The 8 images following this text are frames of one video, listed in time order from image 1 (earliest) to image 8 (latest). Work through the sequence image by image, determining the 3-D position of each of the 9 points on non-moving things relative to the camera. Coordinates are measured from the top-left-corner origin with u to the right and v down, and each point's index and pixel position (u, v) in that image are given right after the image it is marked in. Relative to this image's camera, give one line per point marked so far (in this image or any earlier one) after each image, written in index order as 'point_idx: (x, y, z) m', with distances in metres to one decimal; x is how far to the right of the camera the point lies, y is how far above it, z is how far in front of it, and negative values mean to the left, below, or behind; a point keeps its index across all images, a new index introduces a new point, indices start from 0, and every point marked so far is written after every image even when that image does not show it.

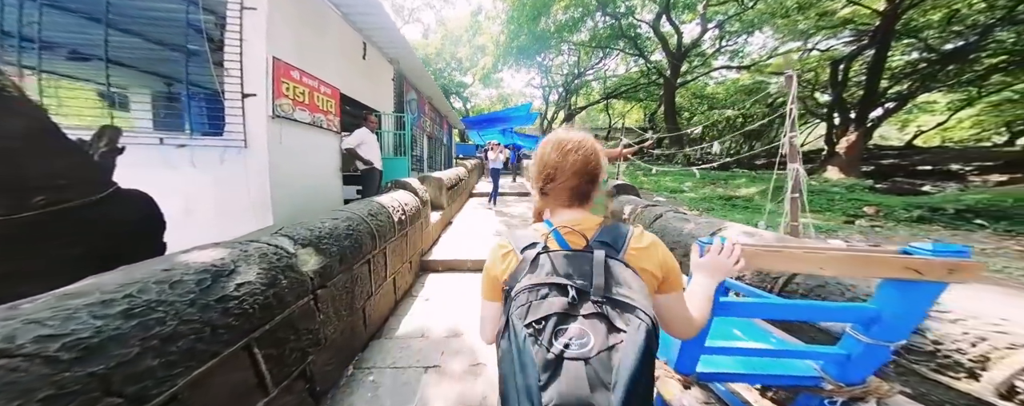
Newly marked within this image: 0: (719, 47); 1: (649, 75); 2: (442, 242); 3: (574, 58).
0: (+9.1, +7.1, +14.3) m
1: (+7.1, +6.5, +15.7) m
2: (-1.0, -0.6, +4.2) m
3: (+3.6, +8.3, +17.4) m
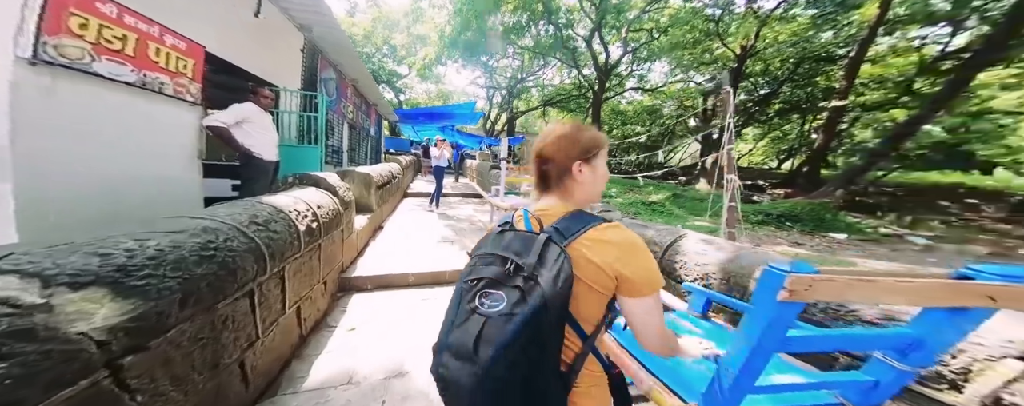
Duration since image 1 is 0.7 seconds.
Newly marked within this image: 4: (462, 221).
0: (+6.3, +6.9, +15.5) m
1: (+4.1, +6.3, +16.5) m
2: (-1.7, -0.6, +3.5) m
3: (+0.3, +8.1, +17.4) m
4: (-1.0, -0.4, +5.4) m
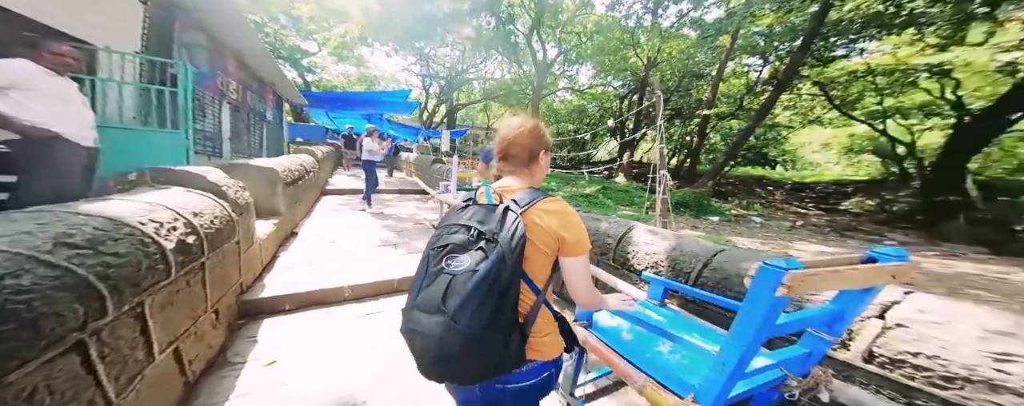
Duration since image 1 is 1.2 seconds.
0: (+3.2, +7.3, +16.1) m
1: (+0.9, +6.6, +16.6) m
2: (-2.2, -0.6, +2.9) m
3: (-3.1, +8.4, +16.8) m
4: (-1.8, -0.3, +5.0) m
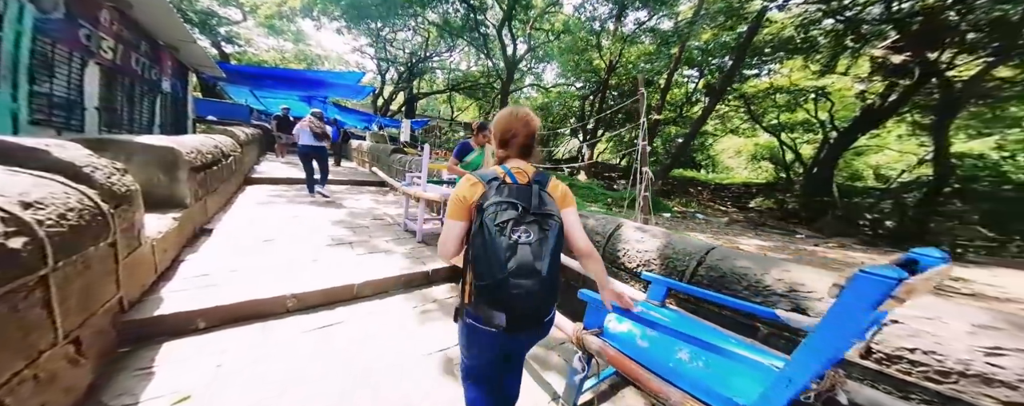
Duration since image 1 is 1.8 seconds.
0: (+1.3, +7.4, +16.1) m
1: (-1.1, +6.8, +16.3) m
2: (-2.5, -0.5, +2.4) m
3: (-5.0, +8.6, +15.9) m
4: (-2.4, -0.2, +4.4) m
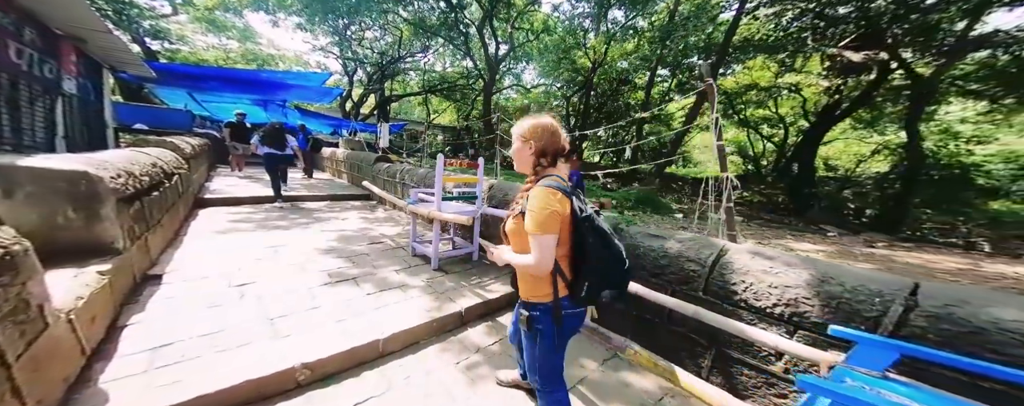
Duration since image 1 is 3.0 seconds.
0: (0.0, +7.2, +15.7) m
1: (-2.4, +6.5, +15.7) m
2: (-2.1, -0.8, +1.7) m
3: (-6.3, +8.1, +15.0) m
4: (-2.2, -0.5, +3.8) m
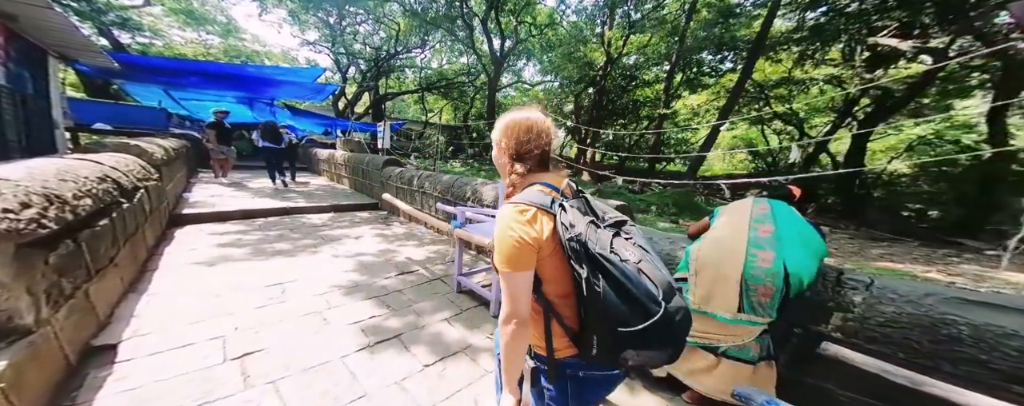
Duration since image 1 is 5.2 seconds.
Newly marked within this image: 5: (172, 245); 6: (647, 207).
0: (+0.3, +7.1, +14.9) m
1: (-2.1, +6.3, +14.8) m
2: (-1.3, -1.0, +0.9) m
3: (-6.0, +7.9, +14.0) m
4: (-1.5, -0.7, +2.9) m
5: (-3.6, -0.4, +3.2) m
6: (+3.3, -0.1, +7.3) m
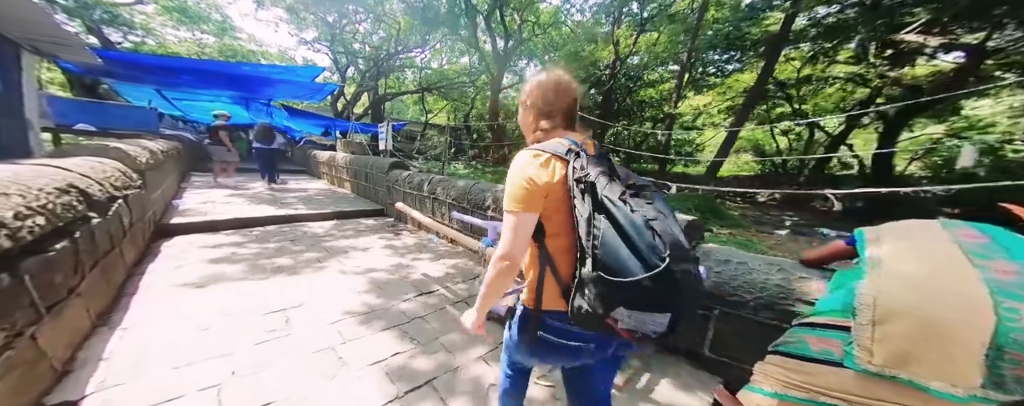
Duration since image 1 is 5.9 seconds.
0: (+0.4, +7.0, +14.6) m
1: (-1.9, +6.2, +14.4) m
2: (-1.0, -1.0, +0.5) m
3: (-5.8, +7.8, +13.6) m
4: (-1.2, -0.8, +2.5) m
5: (-3.3, -0.5, +2.8) m
6: (+3.5, -0.2, +7.0) m
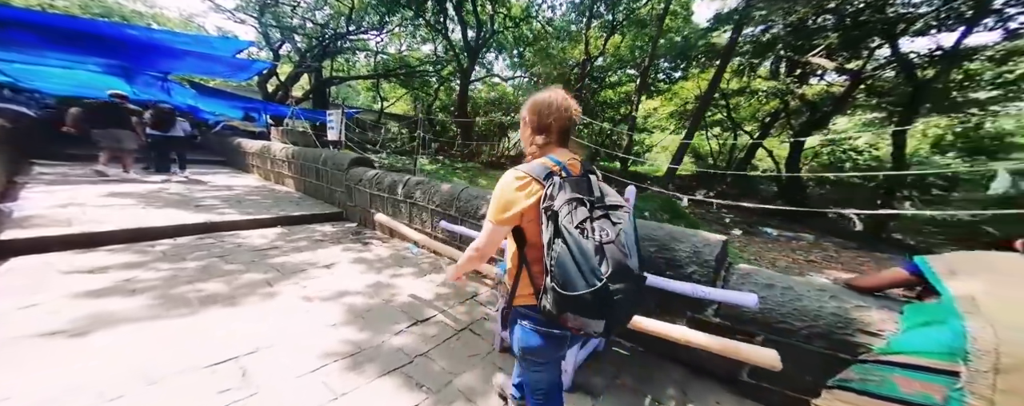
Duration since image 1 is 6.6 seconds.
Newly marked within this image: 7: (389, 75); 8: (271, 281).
0: (-1.4, +7.1, +14.1) m
1: (-3.7, +6.4, +13.6) m
2: (-0.6, -1.2, +0.1) m
3: (-7.4, +7.9, +12.1) m
4: (-1.1, -0.9, +2.1) m
5: (-3.2, -0.6, +2.0) m
6: (+2.8, -0.2, +7.2) m
7: (-5.6, +5.8, +13.4) m
8: (-2.1, -0.7, +2.7) m
